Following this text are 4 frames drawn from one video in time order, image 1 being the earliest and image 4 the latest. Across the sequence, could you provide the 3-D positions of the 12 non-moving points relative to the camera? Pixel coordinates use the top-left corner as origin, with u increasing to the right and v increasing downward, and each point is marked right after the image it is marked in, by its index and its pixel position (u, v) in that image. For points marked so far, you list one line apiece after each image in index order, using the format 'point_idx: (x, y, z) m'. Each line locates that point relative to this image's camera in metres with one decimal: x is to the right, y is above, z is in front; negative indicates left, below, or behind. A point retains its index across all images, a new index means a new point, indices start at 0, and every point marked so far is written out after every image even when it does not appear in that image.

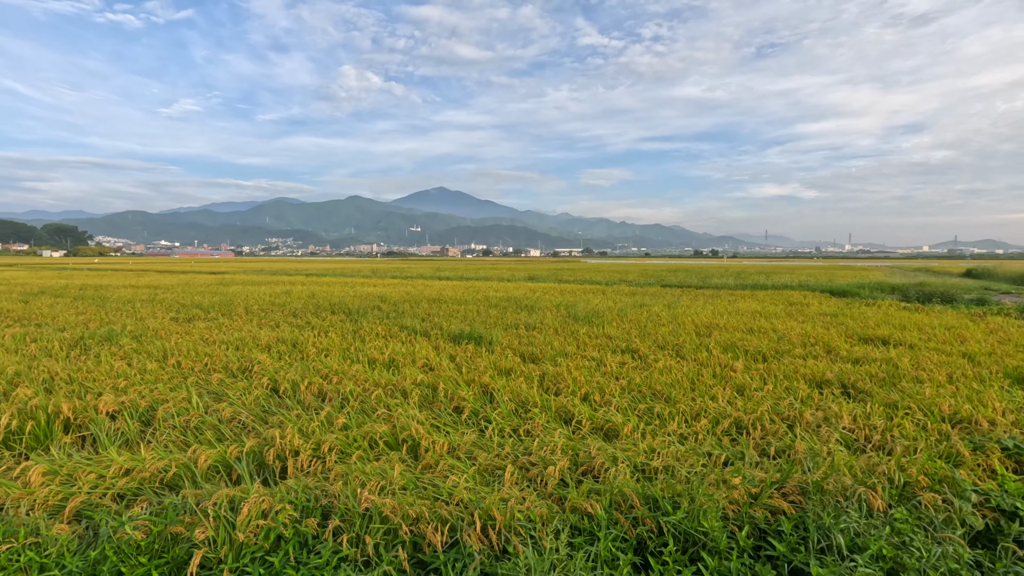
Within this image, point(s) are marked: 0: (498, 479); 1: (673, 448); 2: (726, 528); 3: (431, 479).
0: (-0.1, -0.8, +2.3) m
1: (+0.8, -0.8, +2.6) m
2: (+0.8, -0.8, +1.9) m
3: (-0.3, -0.8, +2.3) m
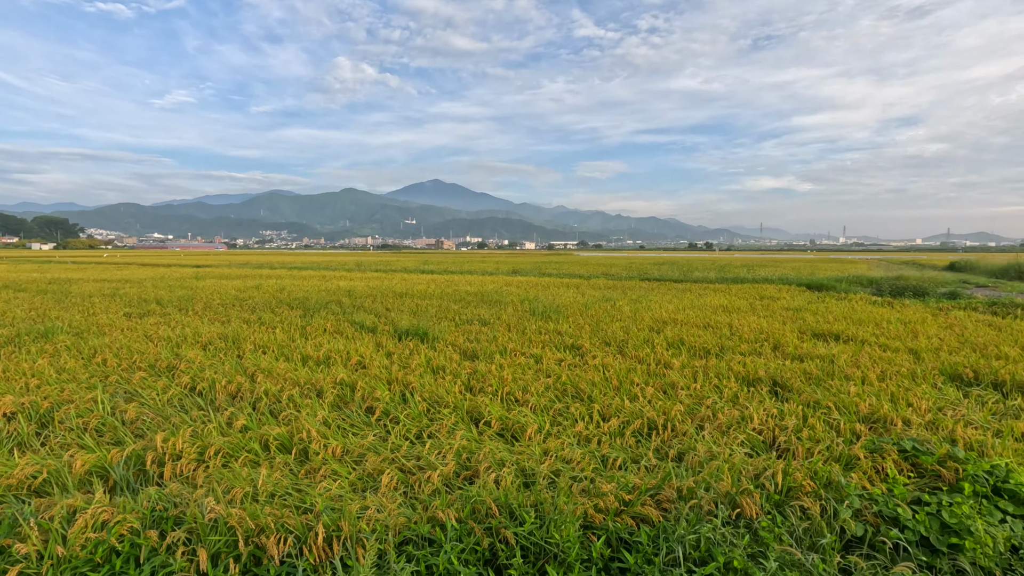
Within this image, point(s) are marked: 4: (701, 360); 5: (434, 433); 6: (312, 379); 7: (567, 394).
0: (-0.6, -0.8, +2.3) m
1: (+0.2, -0.8, +2.5) m
2: (+0.2, -0.8, +1.8) m
3: (-0.9, -0.8, +2.2) m
4: (+1.6, -0.6, +4.5) m
5: (-0.4, -0.8, +2.9) m
6: (-1.4, -0.6, +3.8) m
7: (+0.4, -0.7, +3.5) m
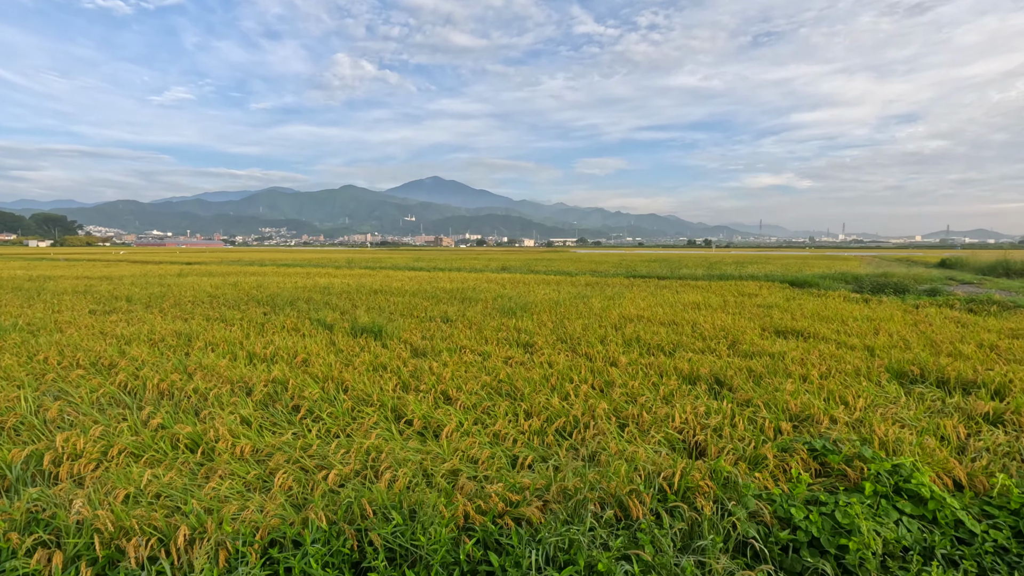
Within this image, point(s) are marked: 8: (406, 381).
0: (-1.0, -0.8, +2.2) m
1: (-0.2, -0.8, +2.5) m
2: (-0.2, -0.8, +1.8) m
3: (-1.3, -0.8, +2.2) m
4: (+1.2, -0.6, +4.4) m
5: (-0.9, -0.8, +2.8) m
6: (-1.9, -0.6, +3.7) m
7: (-0.1, -0.7, +3.5) m
8: (-0.7, -0.6, +3.7) m
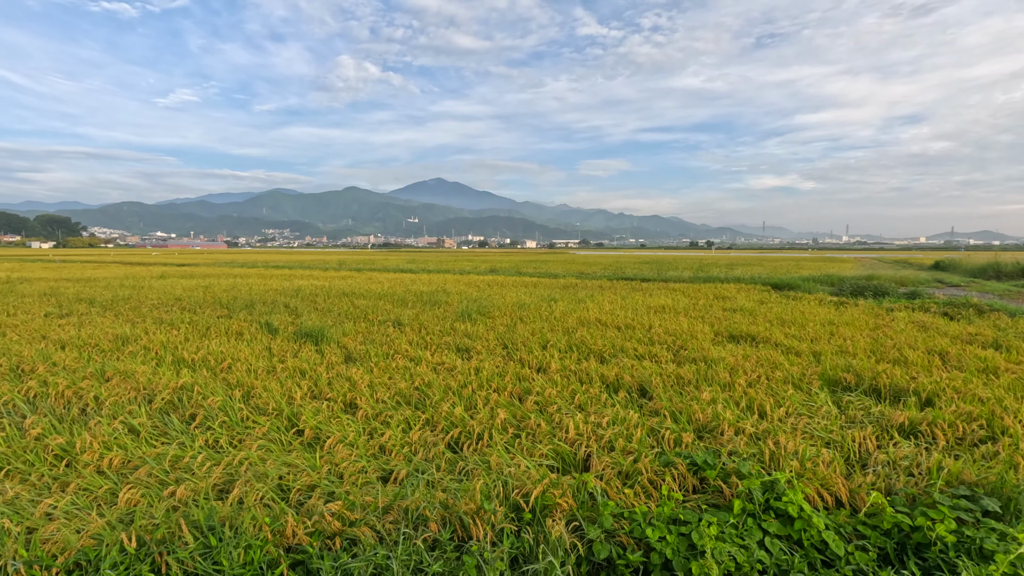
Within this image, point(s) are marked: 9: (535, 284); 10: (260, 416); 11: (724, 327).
0: (-1.6, -0.8, +2.1) m
1: (-0.8, -0.8, +2.4) m
2: (-0.8, -0.9, +1.7) m
3: (-1.9, -0.8, +2.1) m
4: (+0.6, -0.6, +4.3) m
5: (-1.4, -0.8, +2.8) m
6: (-2.4, -0.7, +3.7) m
7: (-0.6, -0.7, +3.4) m
8: (-1.3, -0.7, +3.6) m
9: (+0.6, +0.1, +12.6) m
10: (-1.5, -0.8, +3.1) m
11: (+2.6, -0.5, +6.3) m
